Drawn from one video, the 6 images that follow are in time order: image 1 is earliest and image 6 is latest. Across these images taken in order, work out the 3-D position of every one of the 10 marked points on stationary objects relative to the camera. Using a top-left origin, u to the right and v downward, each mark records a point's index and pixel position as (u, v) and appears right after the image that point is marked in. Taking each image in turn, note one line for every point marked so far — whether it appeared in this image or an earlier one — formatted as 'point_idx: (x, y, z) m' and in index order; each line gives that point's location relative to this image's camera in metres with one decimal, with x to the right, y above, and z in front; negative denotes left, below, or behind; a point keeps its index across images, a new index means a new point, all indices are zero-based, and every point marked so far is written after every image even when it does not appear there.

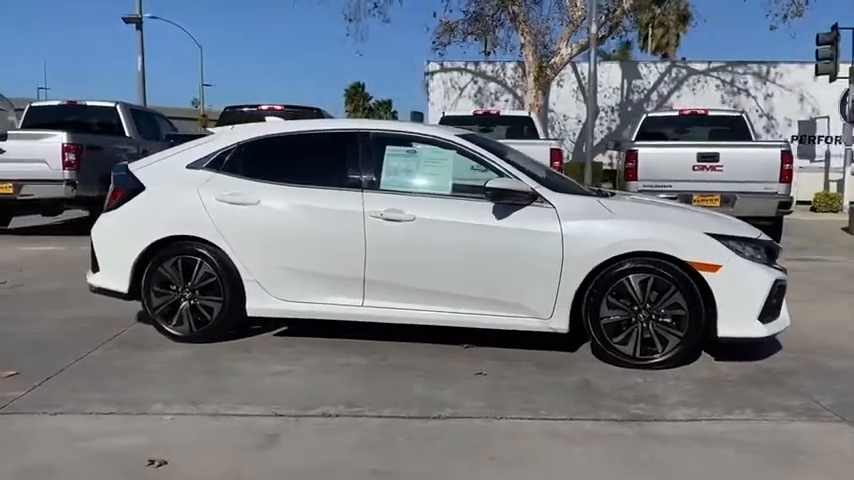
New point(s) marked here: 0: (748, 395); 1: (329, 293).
0: (+2.2, -1.1, +5.3) m
1: (-0.8, -0.4, +6.3) m
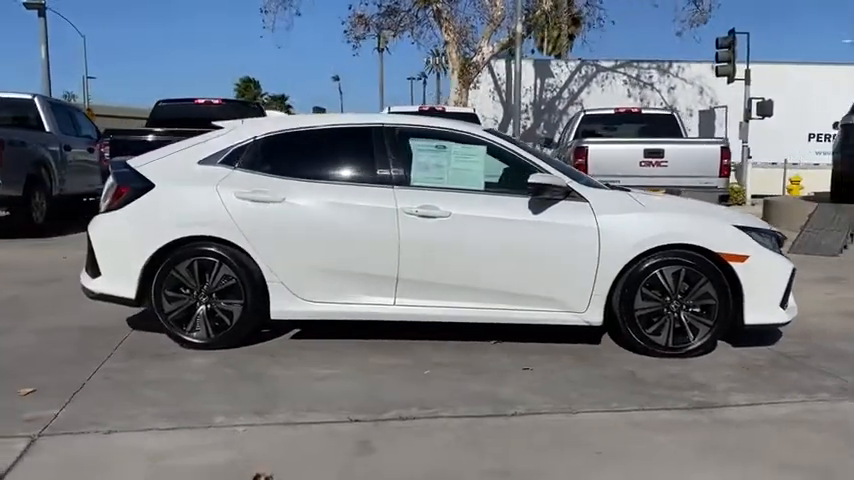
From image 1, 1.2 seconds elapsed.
0: (+2.6, -1.0, +5.5) m
1: (-0.5, -0.4, +6.1) m
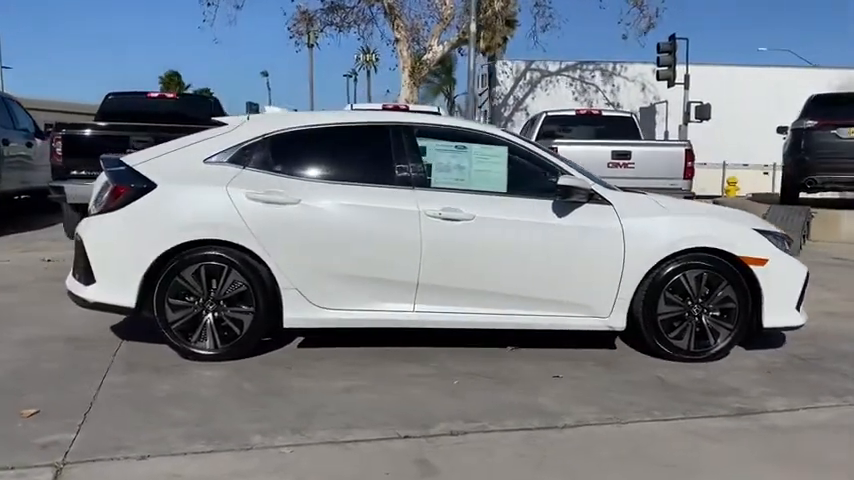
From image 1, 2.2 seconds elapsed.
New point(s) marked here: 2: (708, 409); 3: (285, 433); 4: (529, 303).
0: (+2.8, -1.0, +5.6) m
1: (-0.4, -0.4, +5.8) m
2: (+1.8, -1.1, +5.0) m
3: (-0.8, -1.1, +4.4) m
4: (+0.8, -0.5, +5.9) m
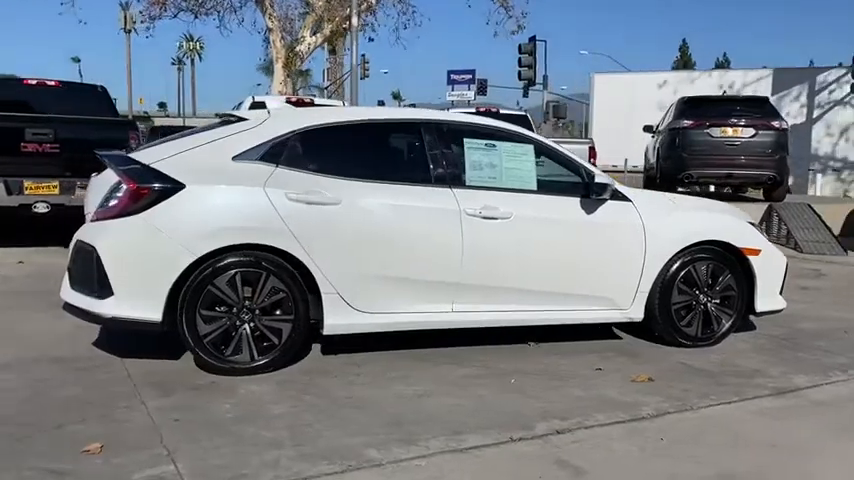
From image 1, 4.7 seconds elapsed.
0: (+3.1, -1.0, +6.2) m
1: (-0.1, -0.4, +5.7) m
2: (+2.3, -1.1, +5.4) m
3: (-0.2, -1.1, +4.2) m
4: (+1.0, -0.5, +6.0) m
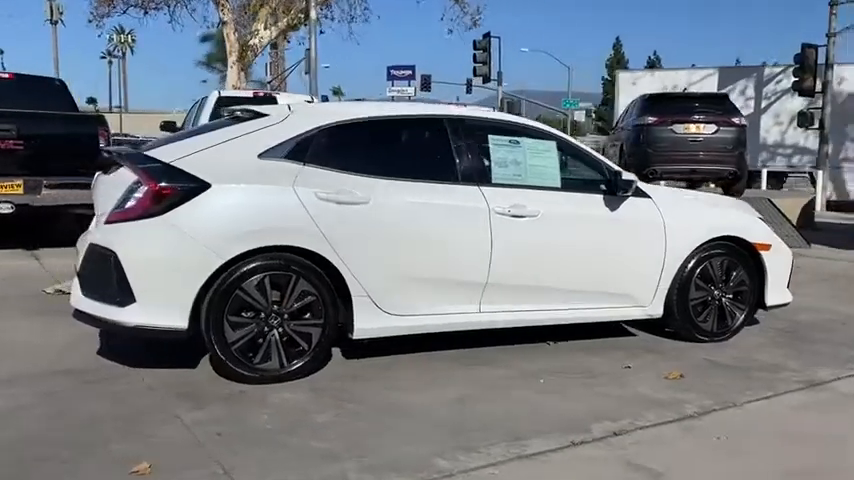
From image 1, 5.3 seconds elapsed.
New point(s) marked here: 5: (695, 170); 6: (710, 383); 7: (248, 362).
0: (+3.3, -0.9, +6.3) m
1: (+0.1, -0.4, +5.5) m
2: (+2.5, -1.0, +5.4) m
3: (+0.2, -1.1, +4.1) m
4: (+1.2, -0.4, +6.0) m
5: (+5.5, +1.4, +15.6) m
6: (+2.0, -1.0, +5.4) m
7: (-1.2, -0.8, +5.0) m
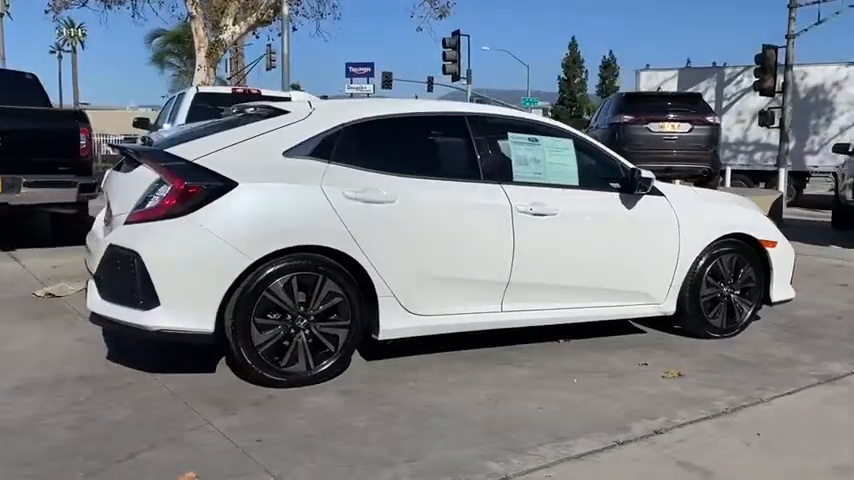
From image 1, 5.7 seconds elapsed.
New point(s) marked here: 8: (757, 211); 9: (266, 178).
0: (+3.4, -0.9, +6.4) m
1: (+0.3, -0.4, +5.5) m
2: (+2.7, -1.0, +5.5) m
3: (+0.4, -1.1, +4.0) m
4: (+1.4, -0.4, +6.0) m
5: (+5.0, +1.5, +15.8) m
6: (+2.2, -1.0, +5.5) m
7: (-1.0, -0.8, +4.9) m
8: (+2.9, +0.2, +6.7) m
9: (-1.0, +0.4, +4.8) m
